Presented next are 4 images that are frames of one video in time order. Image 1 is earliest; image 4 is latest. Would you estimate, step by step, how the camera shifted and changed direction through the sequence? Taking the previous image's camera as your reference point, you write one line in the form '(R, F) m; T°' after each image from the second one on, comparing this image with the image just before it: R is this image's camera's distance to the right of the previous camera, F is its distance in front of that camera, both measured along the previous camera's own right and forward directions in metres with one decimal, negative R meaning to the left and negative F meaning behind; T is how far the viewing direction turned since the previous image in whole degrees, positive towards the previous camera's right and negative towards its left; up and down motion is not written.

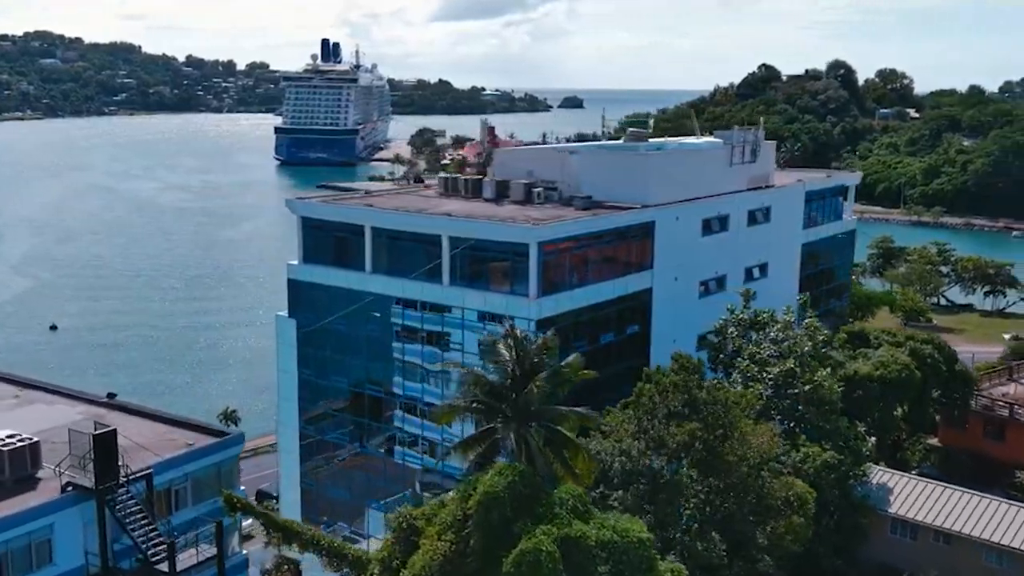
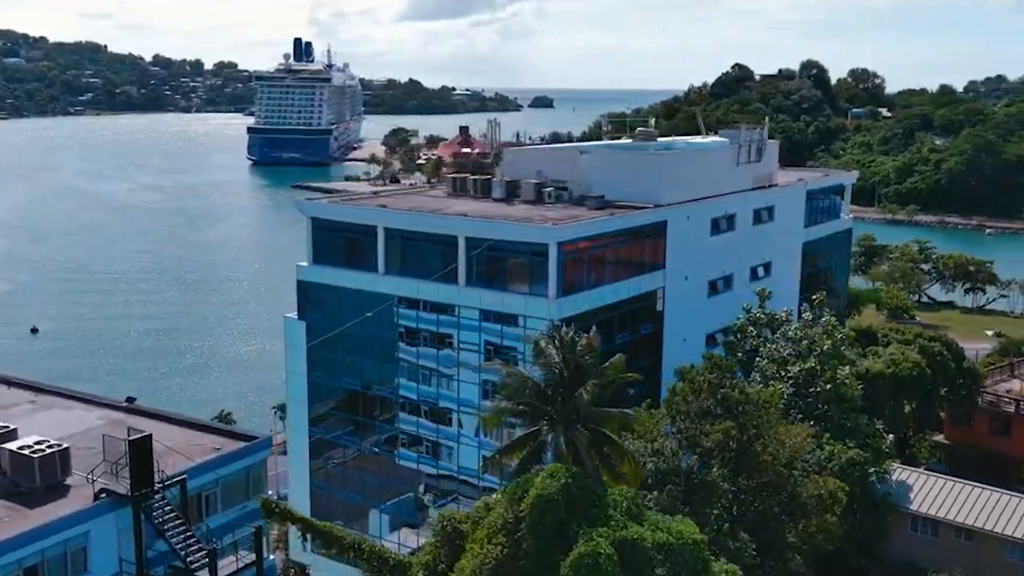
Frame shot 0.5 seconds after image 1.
(-1.1, +0.1) m; +2°
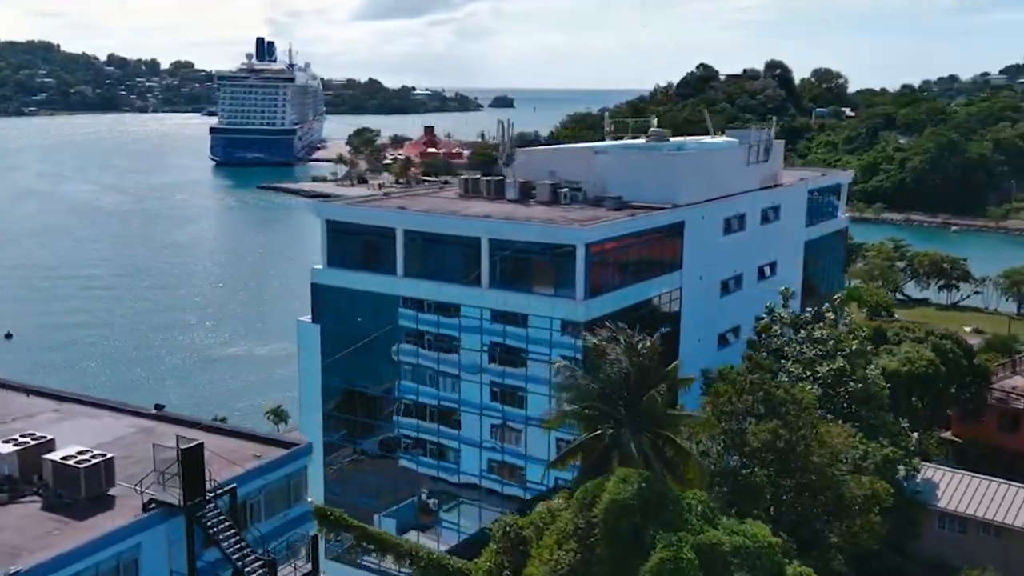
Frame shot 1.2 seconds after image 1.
(-1.4, +0.2) m; +2°
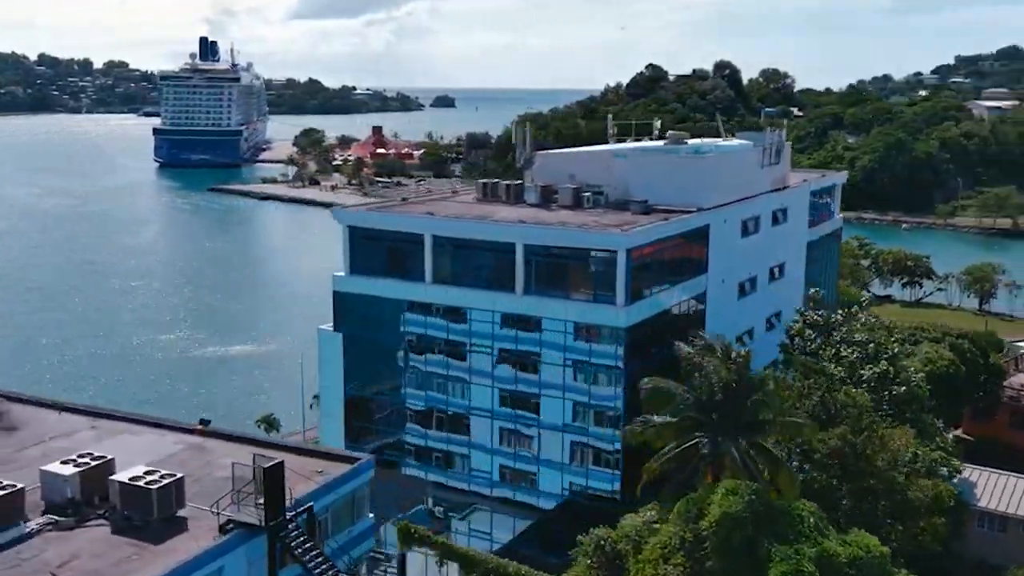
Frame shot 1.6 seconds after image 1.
(-2.1, +0.4) m; +3°
